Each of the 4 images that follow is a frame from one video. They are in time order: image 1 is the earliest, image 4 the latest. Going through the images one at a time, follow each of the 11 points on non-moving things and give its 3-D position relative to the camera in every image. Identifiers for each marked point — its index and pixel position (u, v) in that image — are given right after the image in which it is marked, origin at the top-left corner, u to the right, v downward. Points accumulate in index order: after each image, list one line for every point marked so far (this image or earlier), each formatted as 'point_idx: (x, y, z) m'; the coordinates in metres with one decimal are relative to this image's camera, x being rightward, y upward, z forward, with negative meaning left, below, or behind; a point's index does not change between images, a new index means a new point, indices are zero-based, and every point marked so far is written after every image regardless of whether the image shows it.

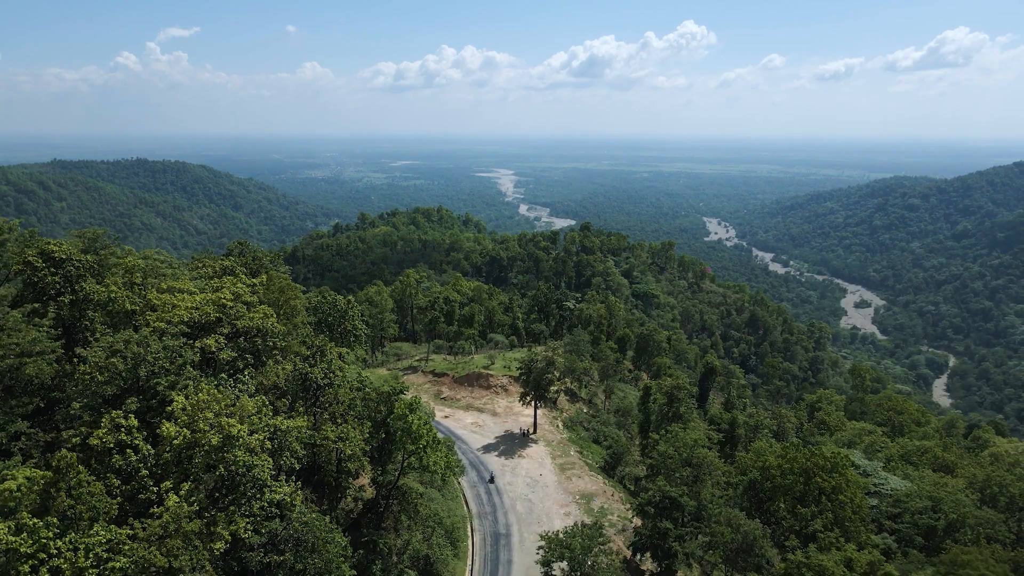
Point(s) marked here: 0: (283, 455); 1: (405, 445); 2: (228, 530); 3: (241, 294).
0: (-4.8, -3.4, +14.3) m
1: (-2.8, -4.0, +17.8) m
2: (-5.1, -4.4, +12.2) m
3: (-7.4, -0.1, +18.9) m
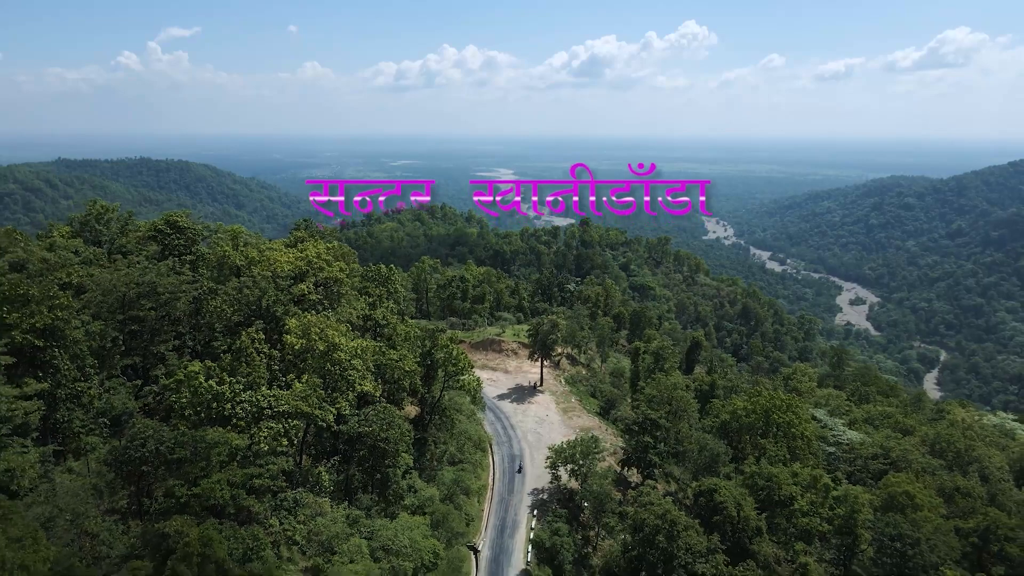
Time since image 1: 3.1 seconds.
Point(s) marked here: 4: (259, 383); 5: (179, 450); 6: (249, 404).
0: (-4.3, -2.1, +19.7) m
1: (-2.2, -2.7, +23.2) m
2: (-4.6, -3.1, +17.7) m
3: (-6.8, +1.2, +24.3) m
4: (-6.1, -2.3, +16.2) m
5: (-6.6, -3.2, +13.7) m
6: (-5.9, -2.7, +15.3) m
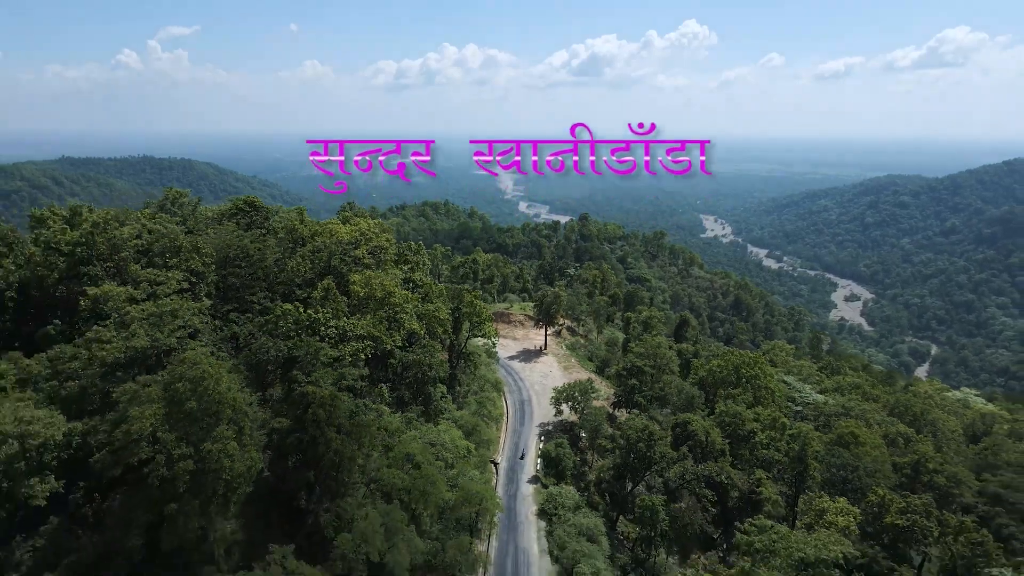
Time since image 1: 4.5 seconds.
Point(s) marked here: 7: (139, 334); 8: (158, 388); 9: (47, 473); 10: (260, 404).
0: (-3.8, -0.8, +25.3) m
1: (-1.7, -1.4, +28.7) m
2: (-4.1, -1.7, +23.2) m
3: (-6.3, +2.6, +29.9) m
4: (-5.6, -0.9, +21.7) m
5: (-6.1, -1.9, +19.2) m
6: (-5.4, -1.3, +20.9) m
7: (-9.0, -1.1, +16.6) m
8: (-7.4, -2.0, +14.3) m
9: (-9.6, -3.8, +14.1) m
10: (-6.9, -3.2, +18.6) m
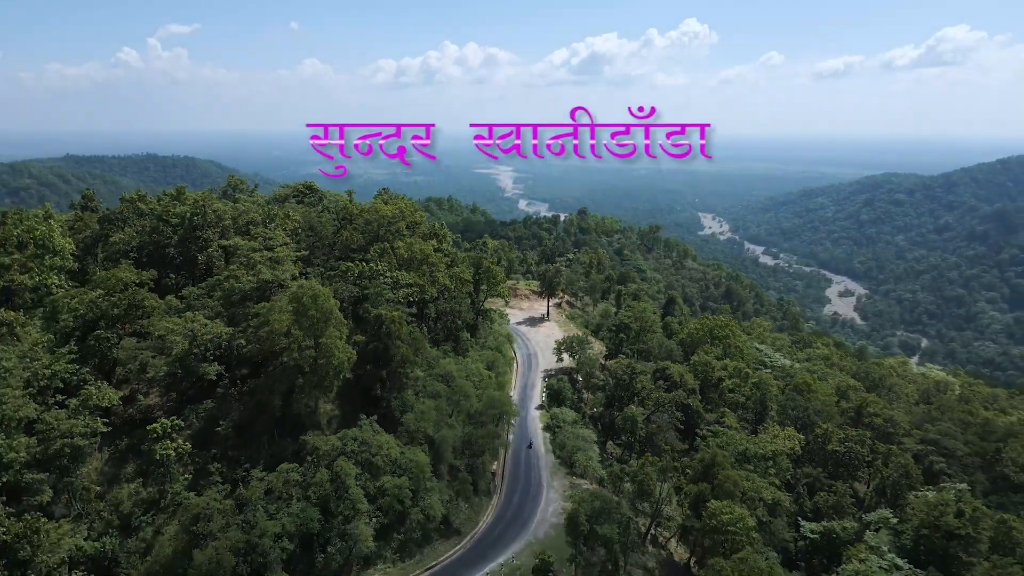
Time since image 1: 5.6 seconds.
0: (-3.3, +0.9, +31.8) m
1: (-1.2, +0.3, +35.2) m
2: (-3.6, -0.1, +29.7) m
3: (-5.8, +4.2, +36.3) m
4: (-5.0, +0.7, +28.2) m
5: (-5.6, -0.3, +25.7) m
6: (-4.9, +0.3, +27.4) m
7: (-8.5, +0.5, +23.0) m
8: (-6.9, -0.4, +20.8) m
9: (-9.1, -2.2, +20.6) m
10: (-6.4, -1.6, +25.1) m
